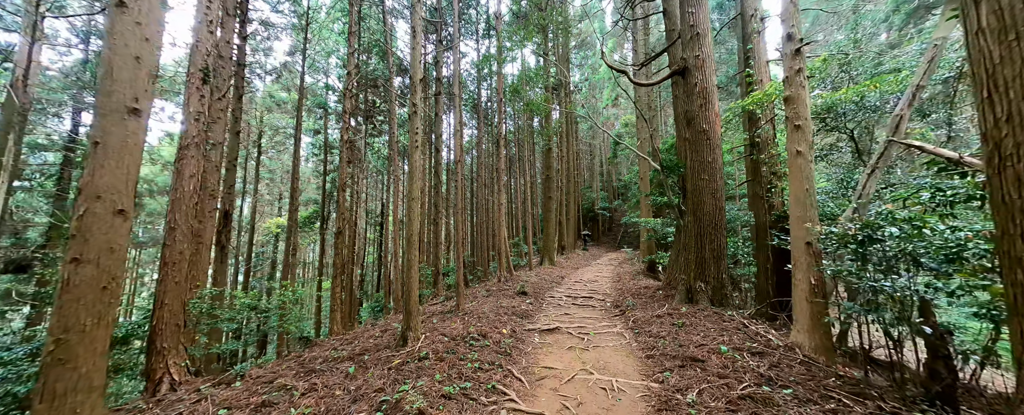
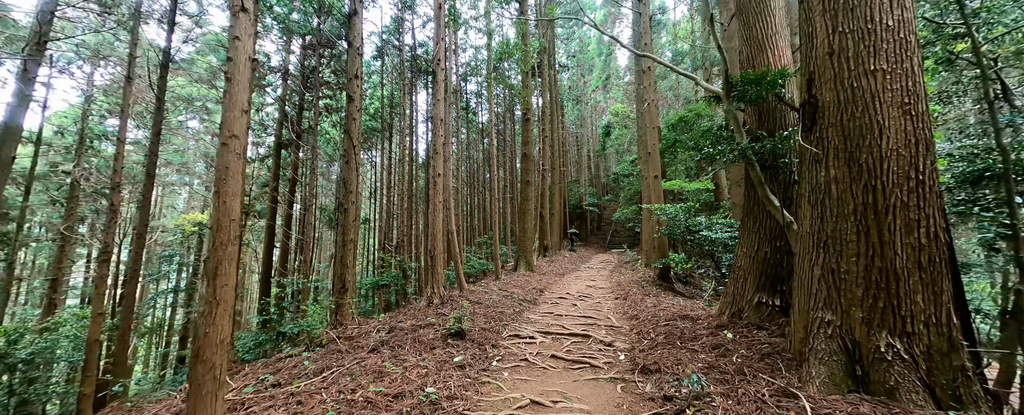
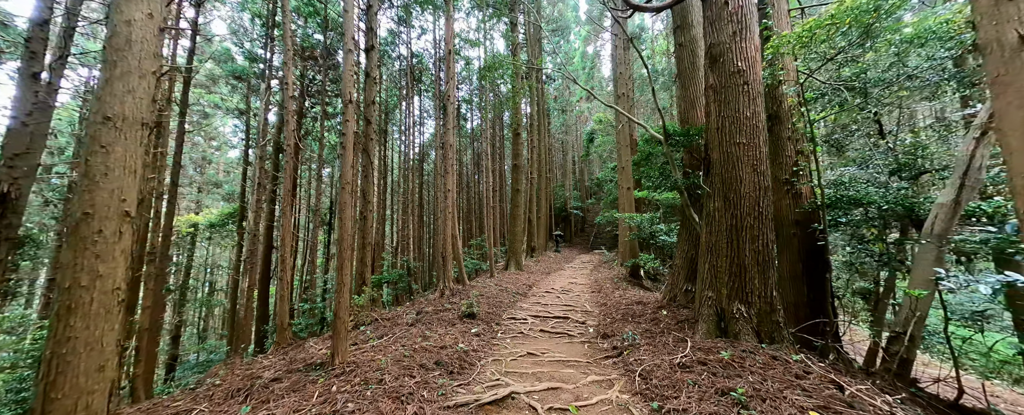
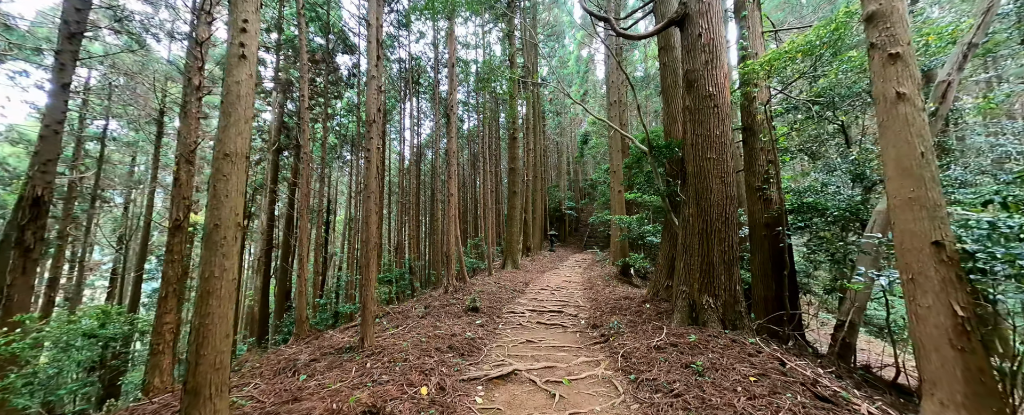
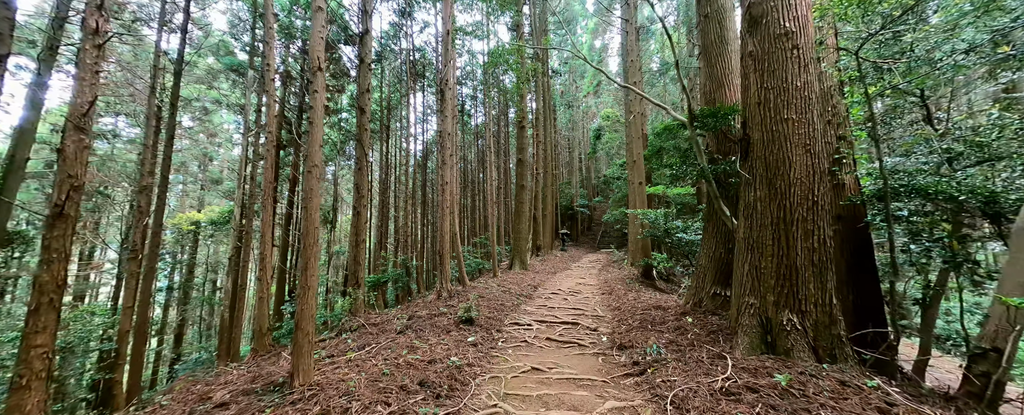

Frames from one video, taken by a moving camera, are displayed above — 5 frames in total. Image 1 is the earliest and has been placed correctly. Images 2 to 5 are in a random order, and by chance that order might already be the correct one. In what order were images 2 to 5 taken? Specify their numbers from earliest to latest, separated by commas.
4, 3, 5, 2
